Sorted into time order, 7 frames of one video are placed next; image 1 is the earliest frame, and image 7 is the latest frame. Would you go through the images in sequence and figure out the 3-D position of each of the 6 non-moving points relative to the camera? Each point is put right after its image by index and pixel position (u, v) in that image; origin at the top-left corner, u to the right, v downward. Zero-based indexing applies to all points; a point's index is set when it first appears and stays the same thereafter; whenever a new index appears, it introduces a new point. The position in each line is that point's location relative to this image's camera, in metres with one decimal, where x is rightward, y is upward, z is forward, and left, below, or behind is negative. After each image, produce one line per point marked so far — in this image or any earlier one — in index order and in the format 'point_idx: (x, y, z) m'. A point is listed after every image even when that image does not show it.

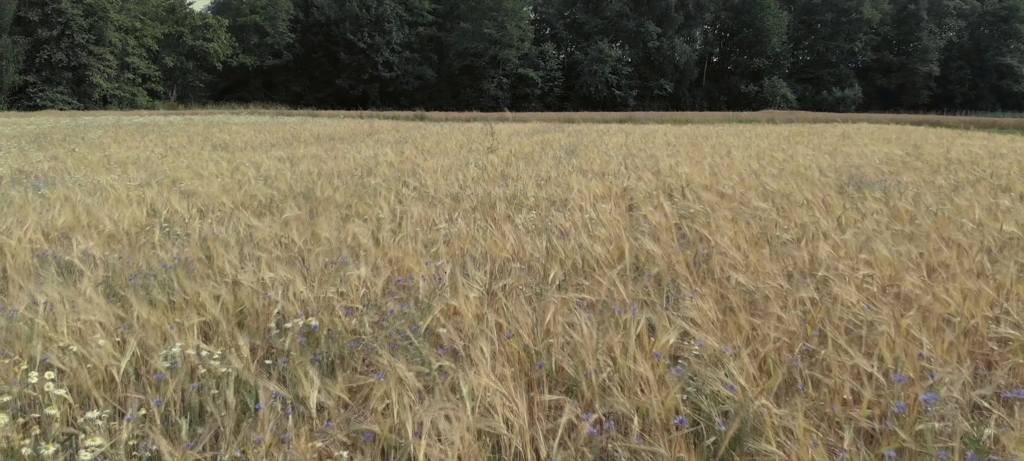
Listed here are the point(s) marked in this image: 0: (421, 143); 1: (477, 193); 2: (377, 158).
0: (-1.1, +1.0, +6.0) m
1: (-0.2, +0.2, +3.0) m
2: (-1.2, +0.6, +4.5) m
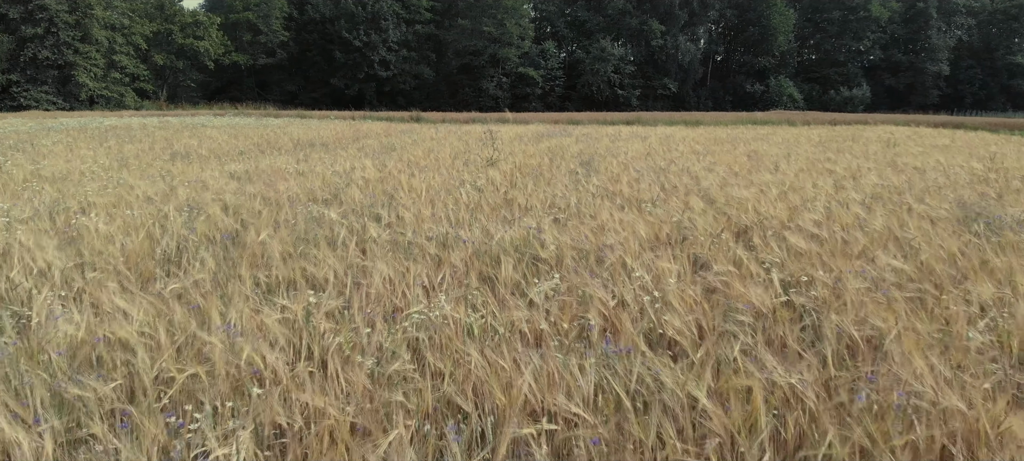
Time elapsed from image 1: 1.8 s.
0: (-1.0, +0.8, +5.1) m
1: (-0.2, 0.0, +2.1) m
2: (-1.1, +0.4, +3.6) m
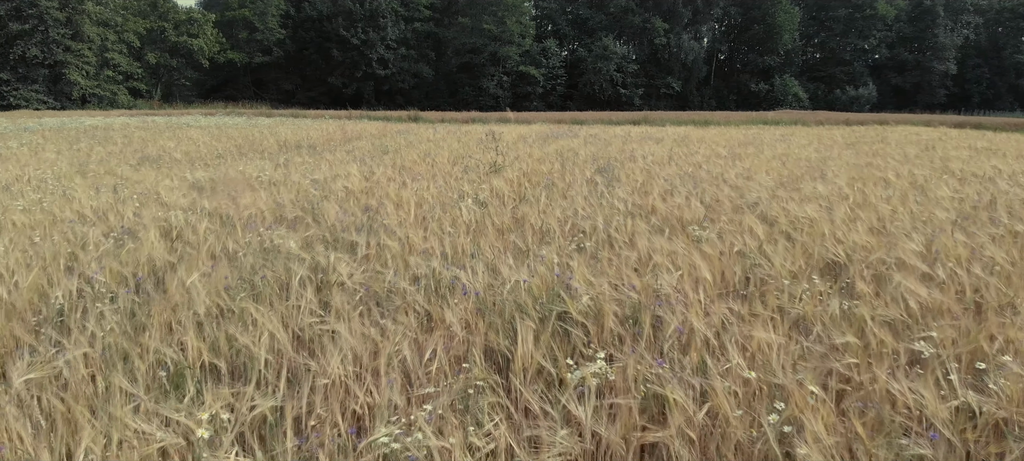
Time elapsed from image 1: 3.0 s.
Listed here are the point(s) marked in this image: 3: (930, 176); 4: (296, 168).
0: (-1.0, +0.7, +4.6) m
1: (-0.1, -0.1, +1.6) m
2: (-1.1, +0.3, +3.1) m
3: (+3.0, +0.4, +3.8) m
4: (-1.6, +0.5, +3.9) m
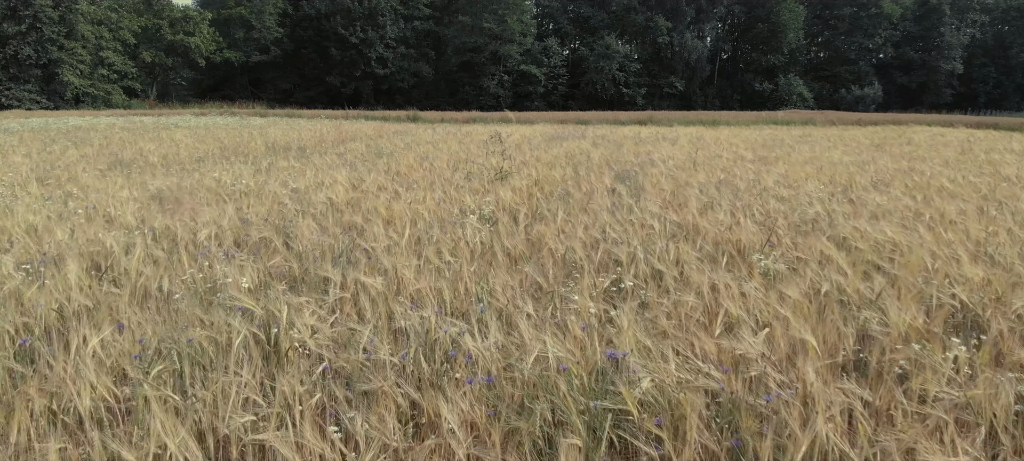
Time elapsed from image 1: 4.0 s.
0: (-0.9, +0.6, +4.1) m
1: (-0.1, -0.2, +1.2) m
2: (-1.0, +0.2, +2.7) m
3: (+3.1, +0.3, +3.4) m
4: (-1.6, +0.4, +3.4) m
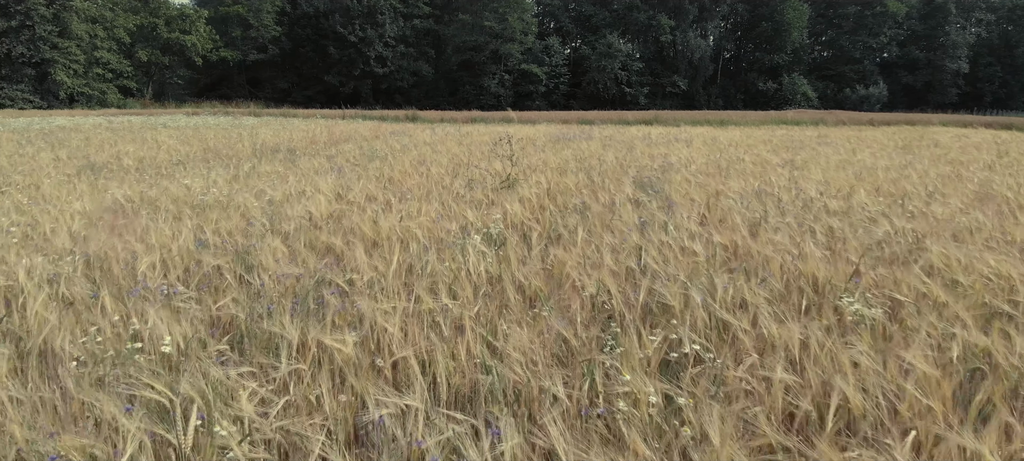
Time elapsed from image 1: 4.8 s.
0: (-0.9, +0.5, +3.8) m
1: (0.0, -0.3, +0.8) m
2: (-1.0, +0.1, +2.3) m
3: (+3.1, +0.2, +3.0) m
4: (-1.5, +0.3, +3.1) m
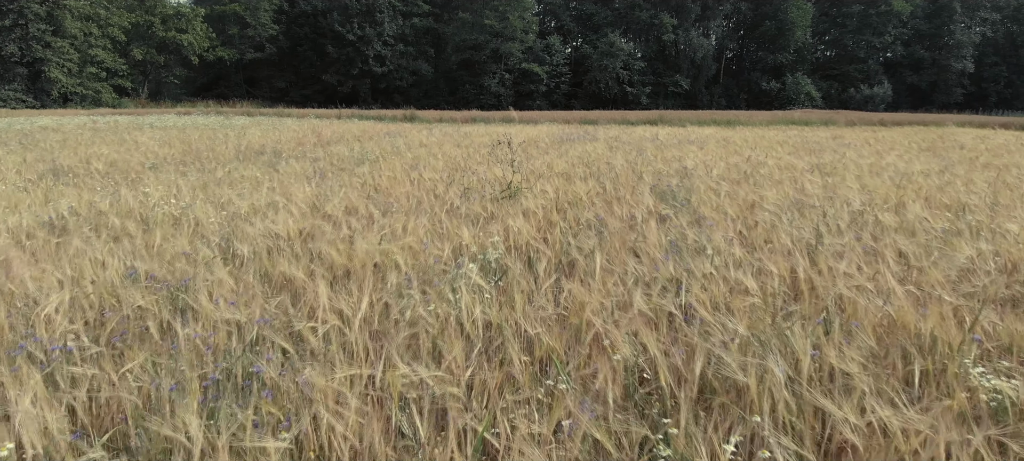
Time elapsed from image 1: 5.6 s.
0: (-0.9, +0.4, +3.4) m
1: (0.0, -0.4, +0.5) m
2: (-1.0, 0.0, +2.0) m
3: (+3.1, +0.1, +2.6) m
4: (-1.5, +0.2, +2.7) m
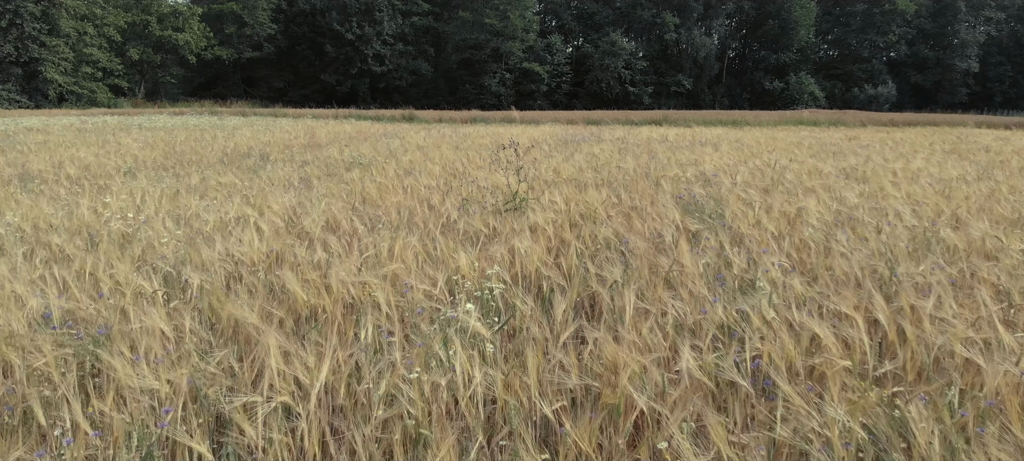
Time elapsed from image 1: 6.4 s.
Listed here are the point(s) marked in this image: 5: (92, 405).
0: (-0.9, +0.3, +3.2) m
1: (0.0, -0.4, +0.2) m
2: (-1.0, 0.0, +1.7) m
3: (+3.2, +0.1, +2.4) m
4: (-1.5, +0.1, +2.5) m
5: (-0.7, -0.3, +0.9) m
